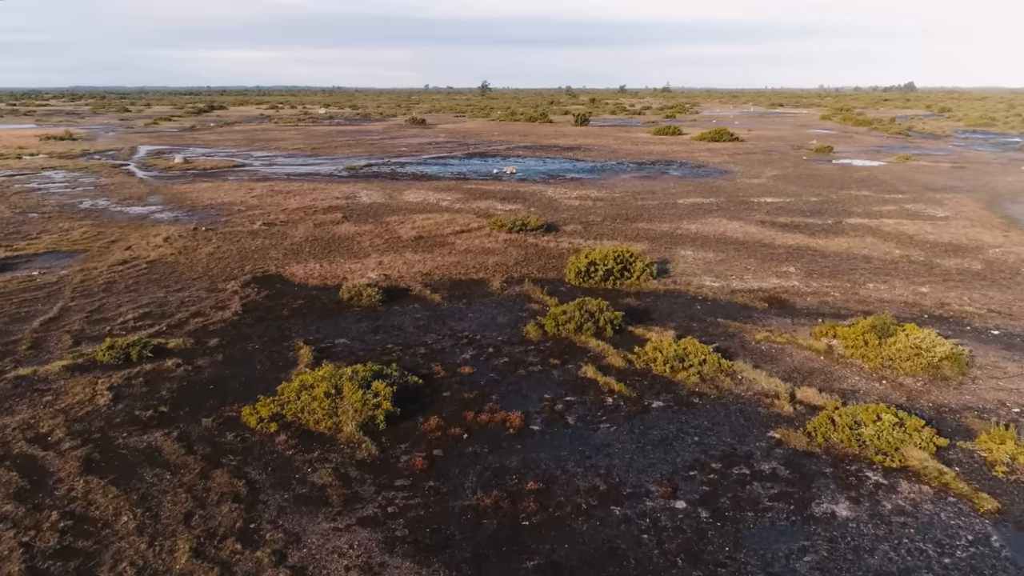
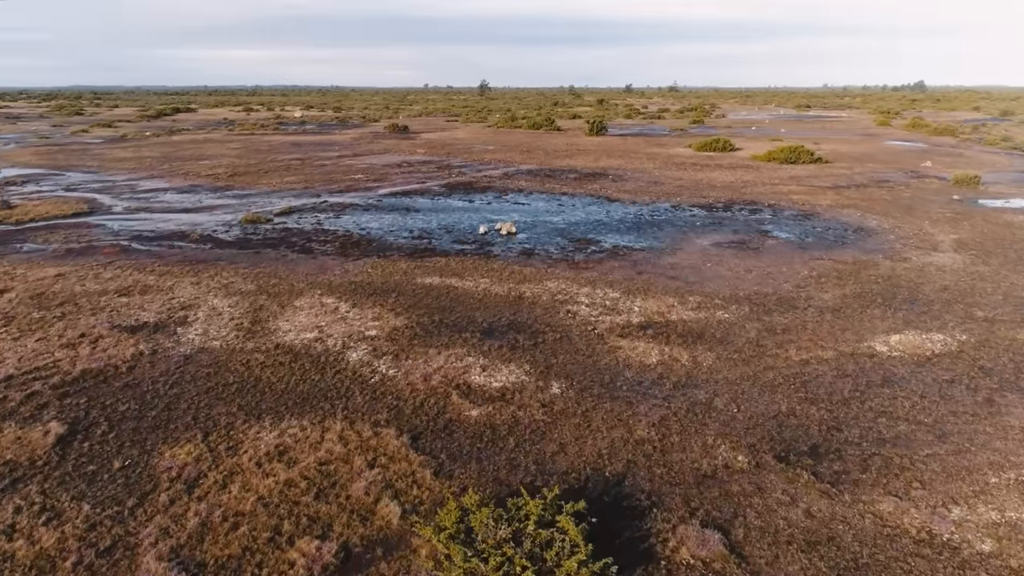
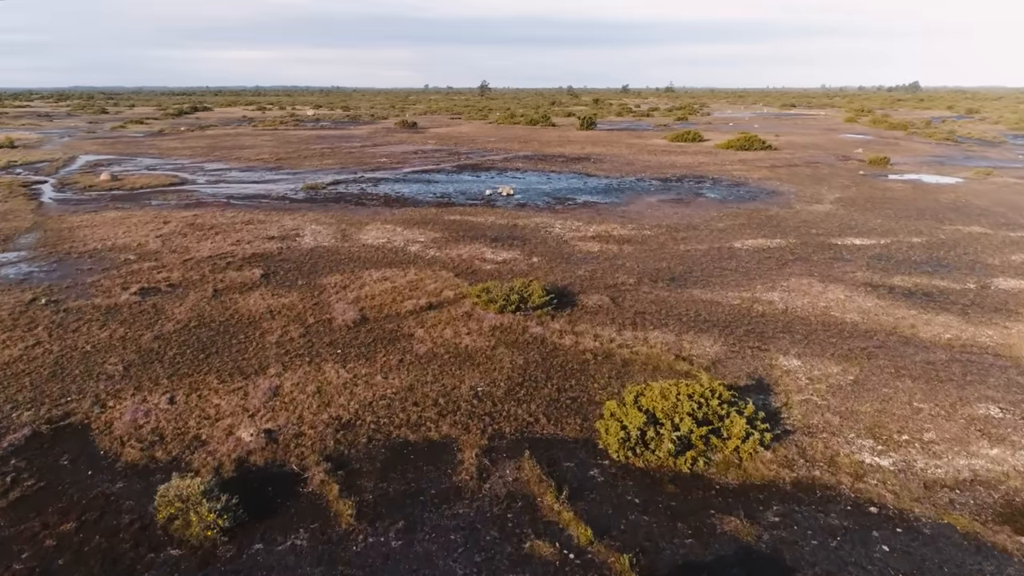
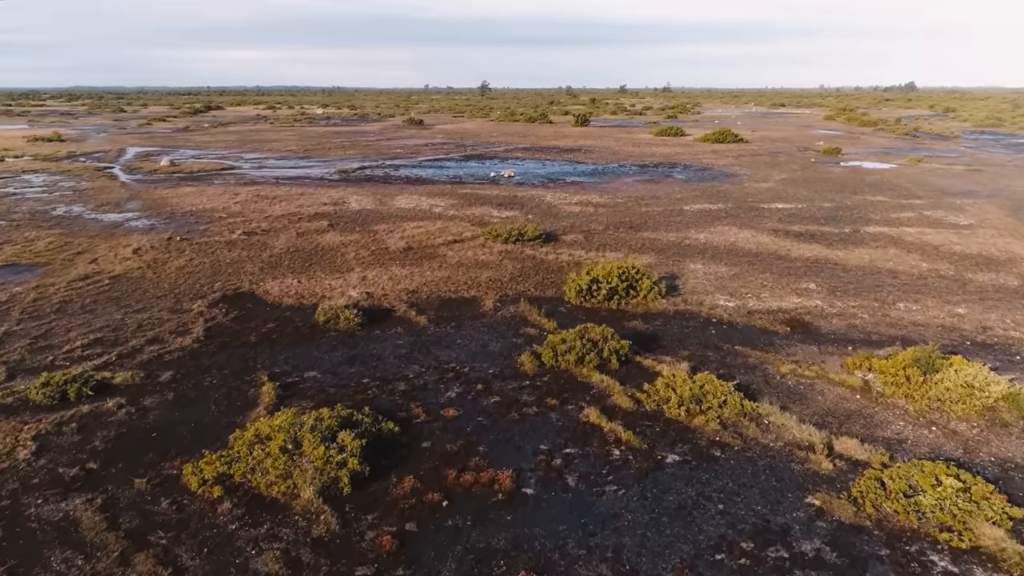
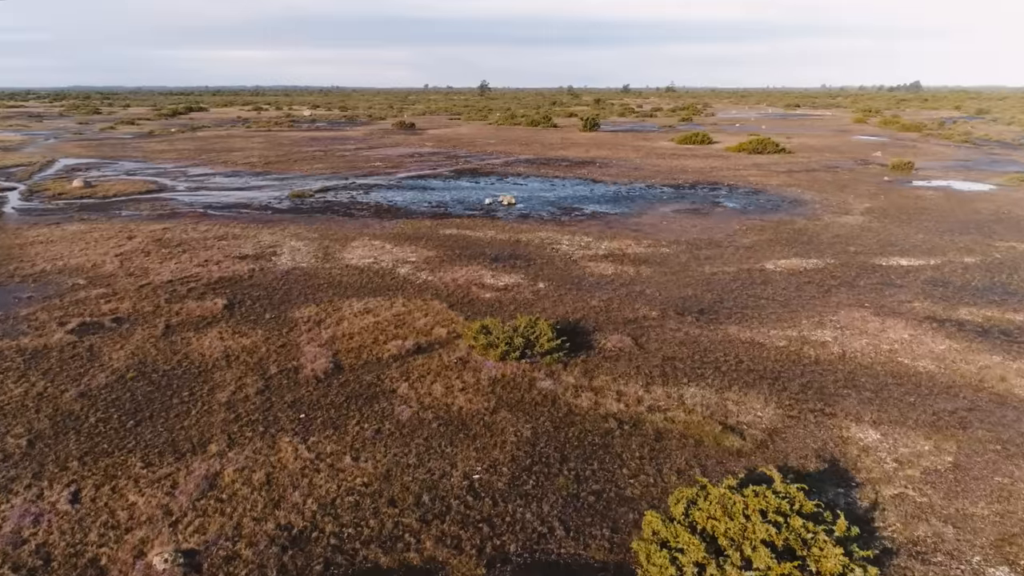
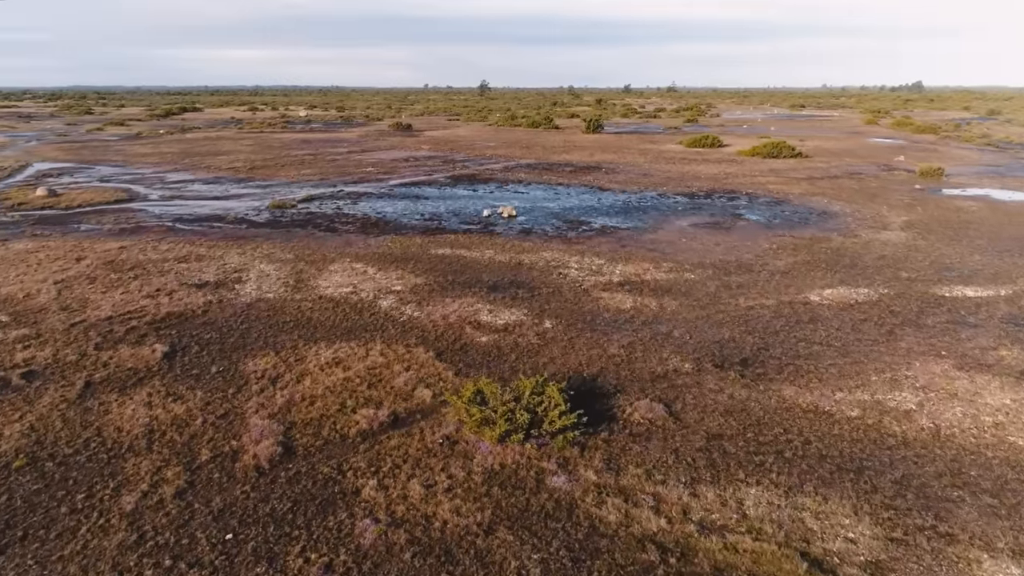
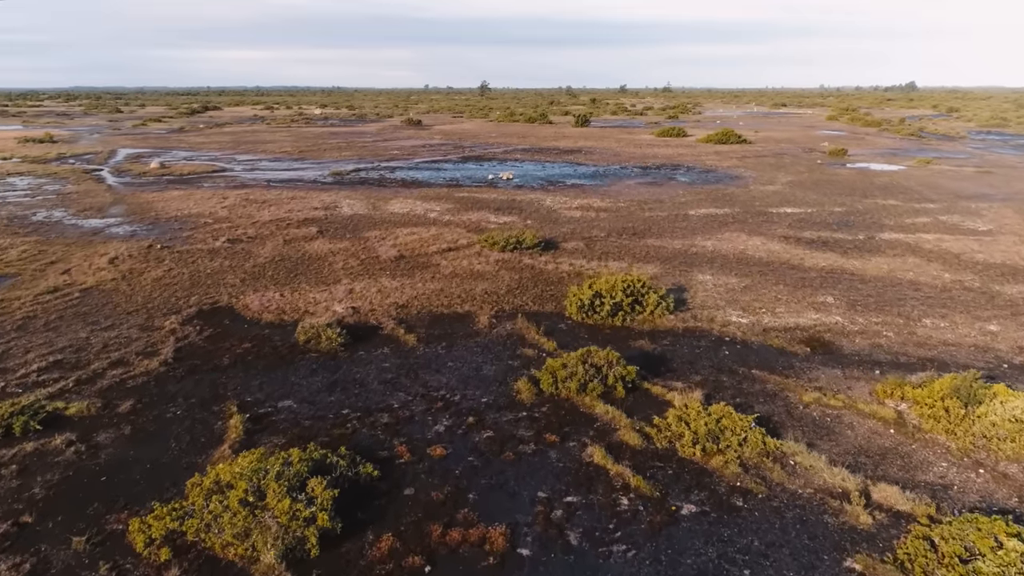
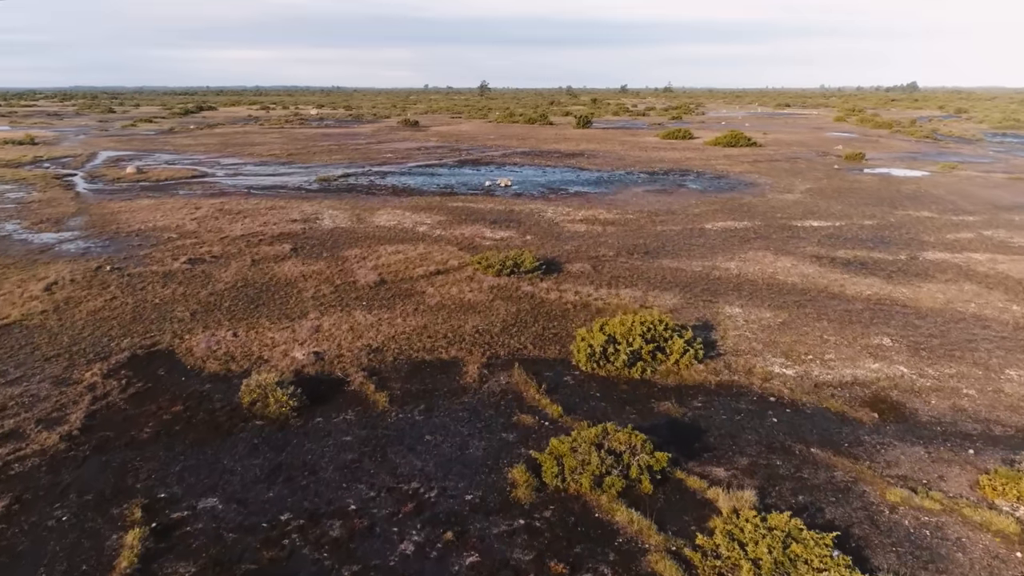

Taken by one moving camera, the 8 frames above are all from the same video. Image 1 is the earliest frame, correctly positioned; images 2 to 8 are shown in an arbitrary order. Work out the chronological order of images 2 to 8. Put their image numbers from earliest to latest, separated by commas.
4, 7, 8, 3, 5, 6, 2
